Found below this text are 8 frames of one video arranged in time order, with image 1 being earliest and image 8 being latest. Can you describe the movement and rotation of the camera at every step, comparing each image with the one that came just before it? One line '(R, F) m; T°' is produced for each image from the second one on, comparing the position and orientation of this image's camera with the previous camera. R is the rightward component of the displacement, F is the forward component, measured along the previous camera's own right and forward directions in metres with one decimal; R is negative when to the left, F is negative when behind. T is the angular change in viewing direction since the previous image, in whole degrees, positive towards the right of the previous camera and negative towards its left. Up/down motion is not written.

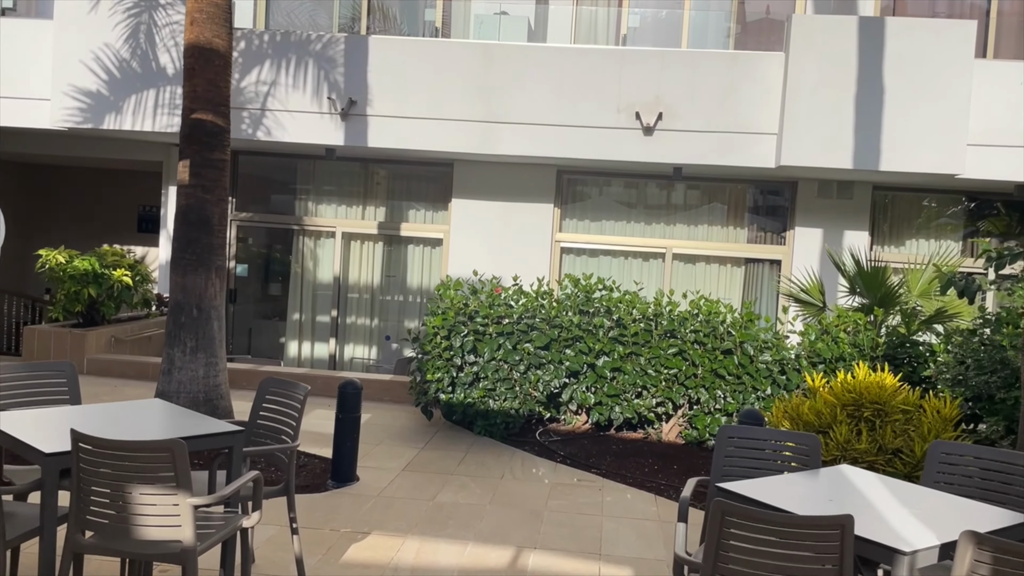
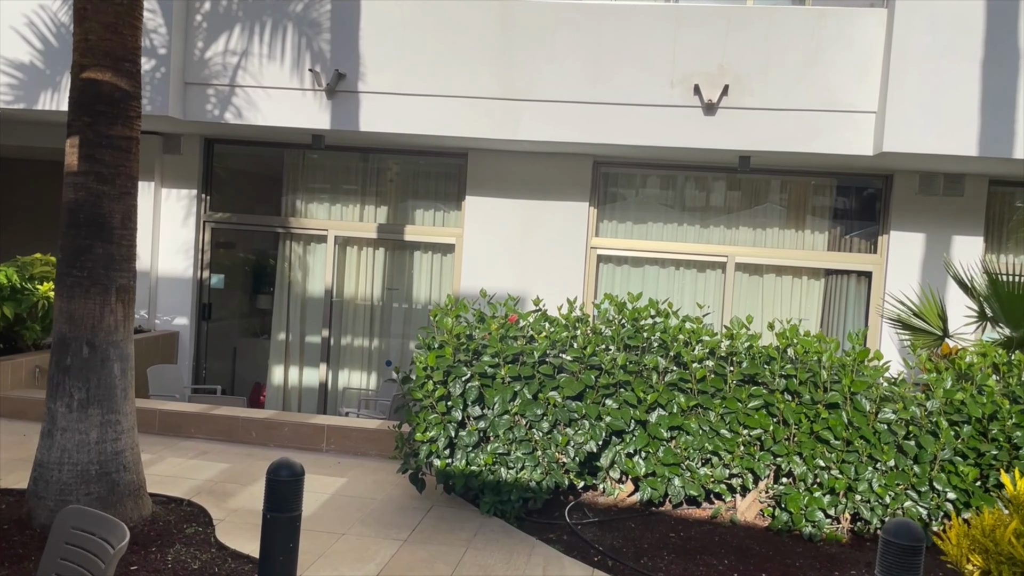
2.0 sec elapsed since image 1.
(+0.1, +1.7) m; -2°
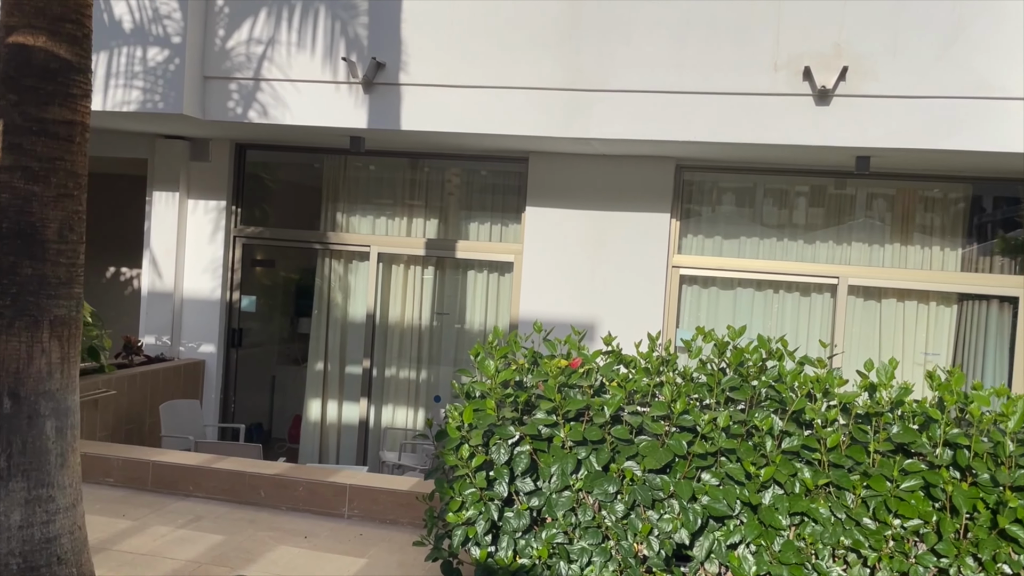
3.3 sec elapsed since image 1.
(0.0, +1.1) m; -4°
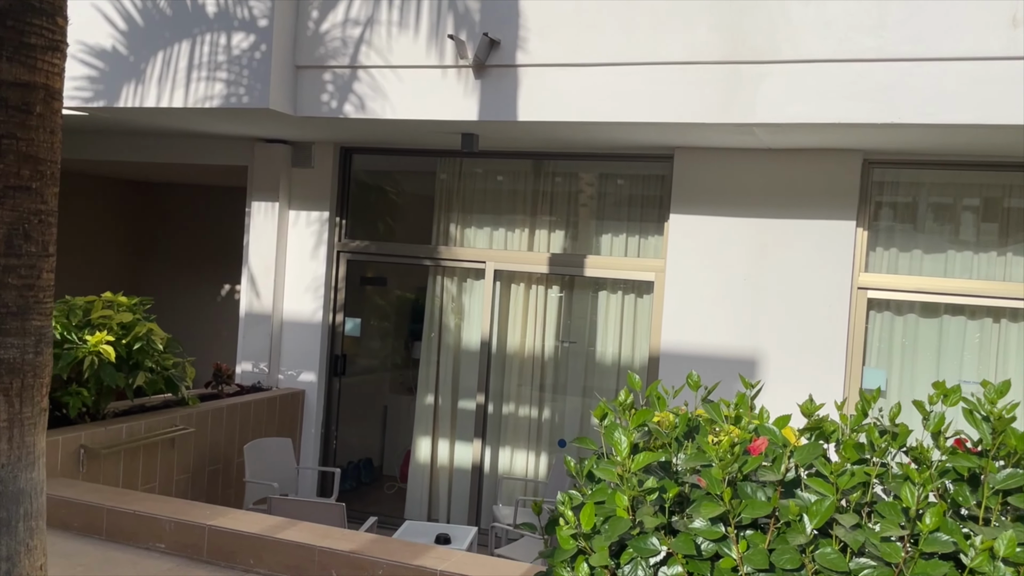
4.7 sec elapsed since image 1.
(0.0, +1.1) m; -8°
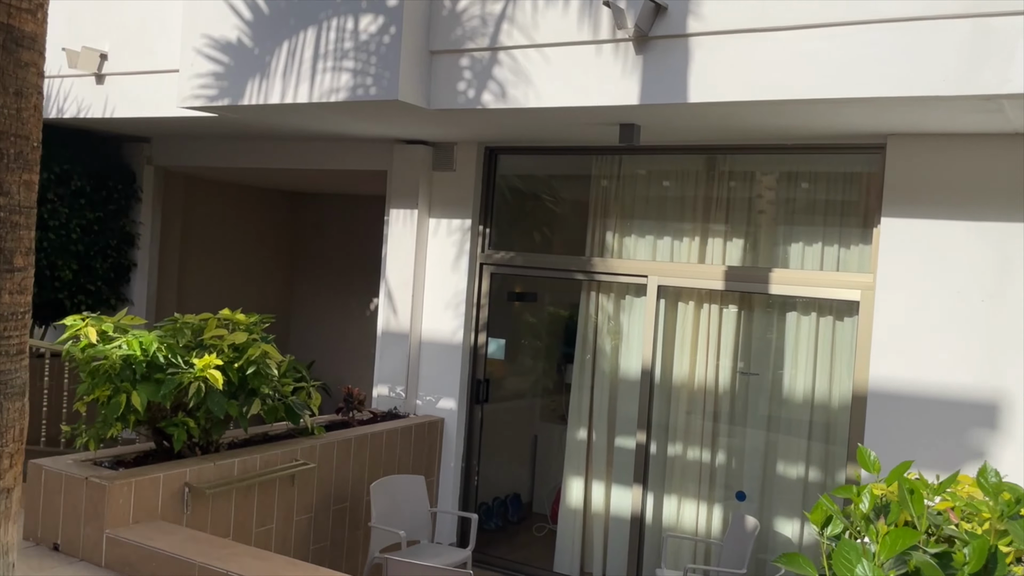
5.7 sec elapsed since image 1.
(0.0, +0.9) m; -10°
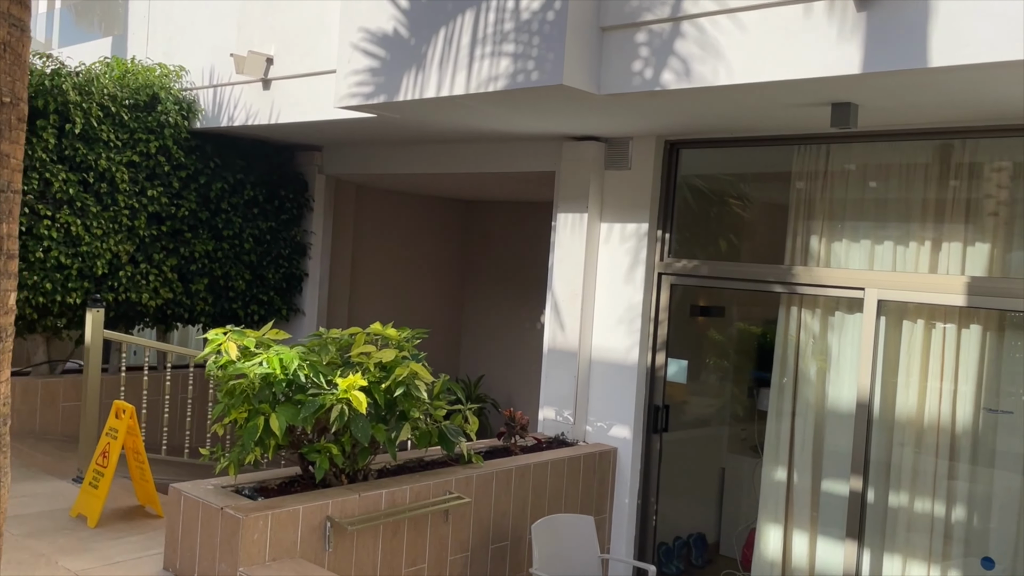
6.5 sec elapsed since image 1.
(0.0, +0.7) m; -11°
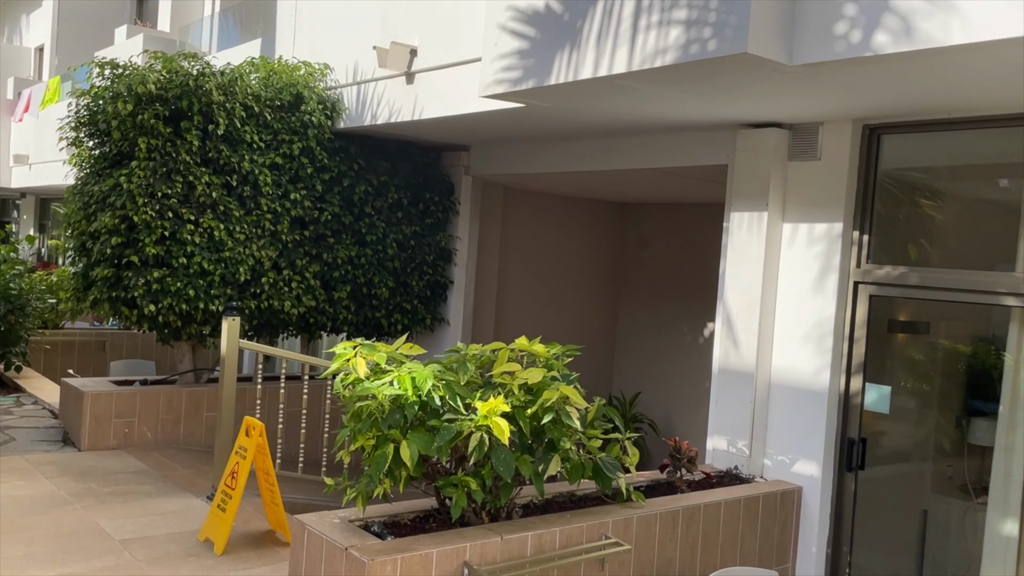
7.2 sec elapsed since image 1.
(-0.1, +0.6) m; -9°
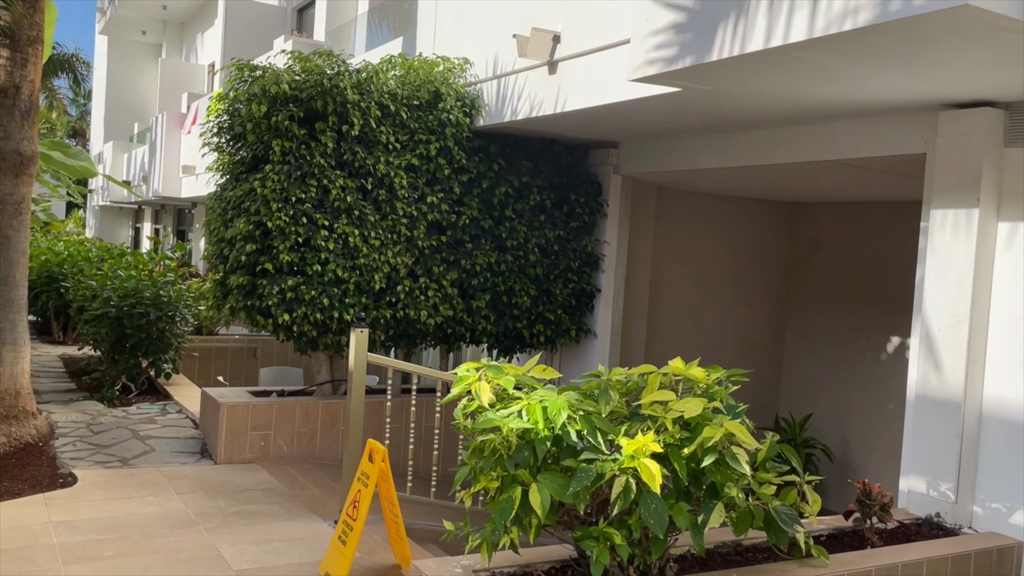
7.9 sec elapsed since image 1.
(0.0, +0.6) m; -9°
